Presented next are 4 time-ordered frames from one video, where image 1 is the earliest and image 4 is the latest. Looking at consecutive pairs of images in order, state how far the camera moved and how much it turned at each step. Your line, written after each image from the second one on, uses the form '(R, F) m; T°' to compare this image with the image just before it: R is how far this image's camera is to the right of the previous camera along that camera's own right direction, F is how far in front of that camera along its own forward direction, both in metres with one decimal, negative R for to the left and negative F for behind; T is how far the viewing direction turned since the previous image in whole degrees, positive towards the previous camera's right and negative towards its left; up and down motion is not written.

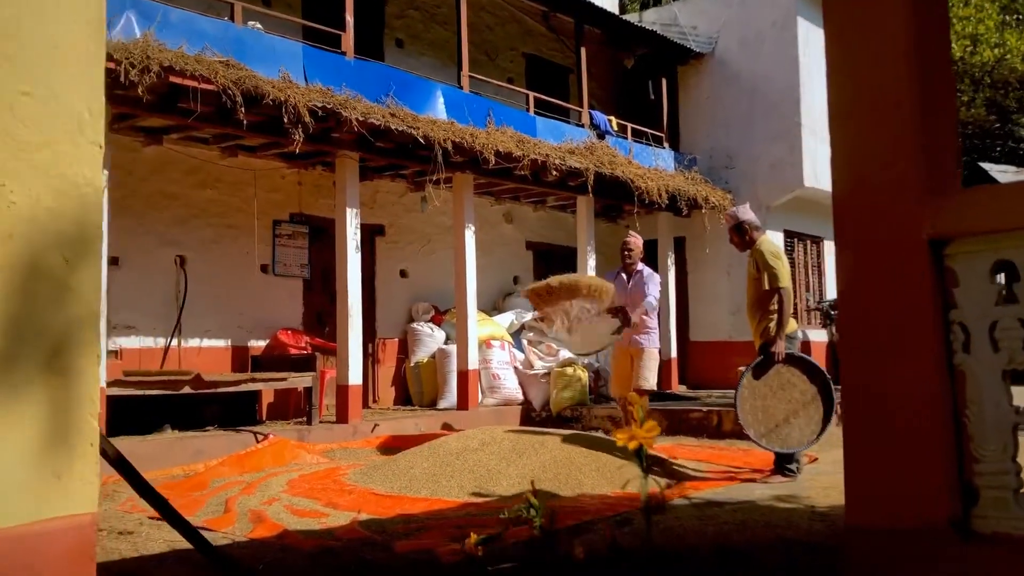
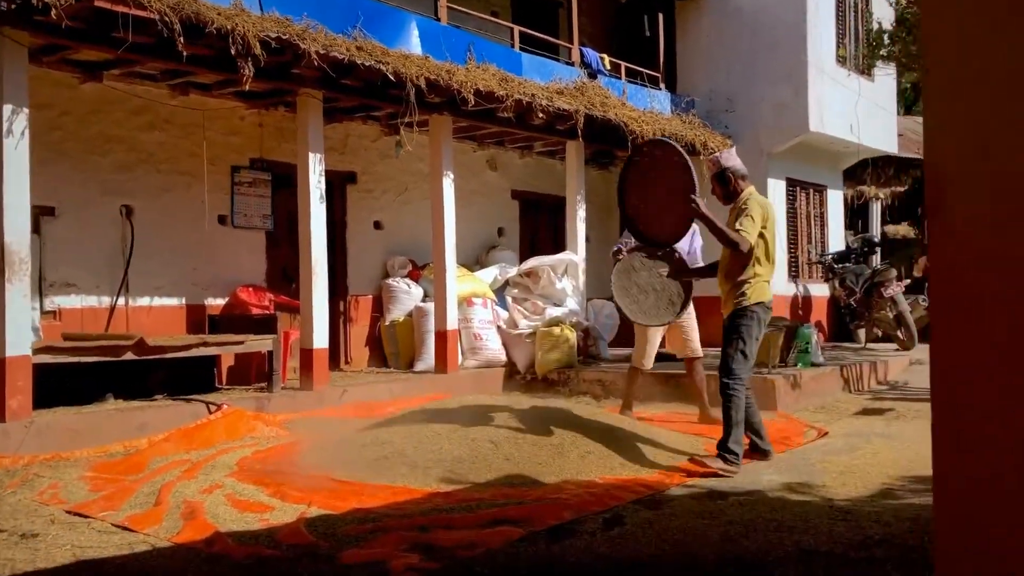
(+0.1, +0.7) m; +1°
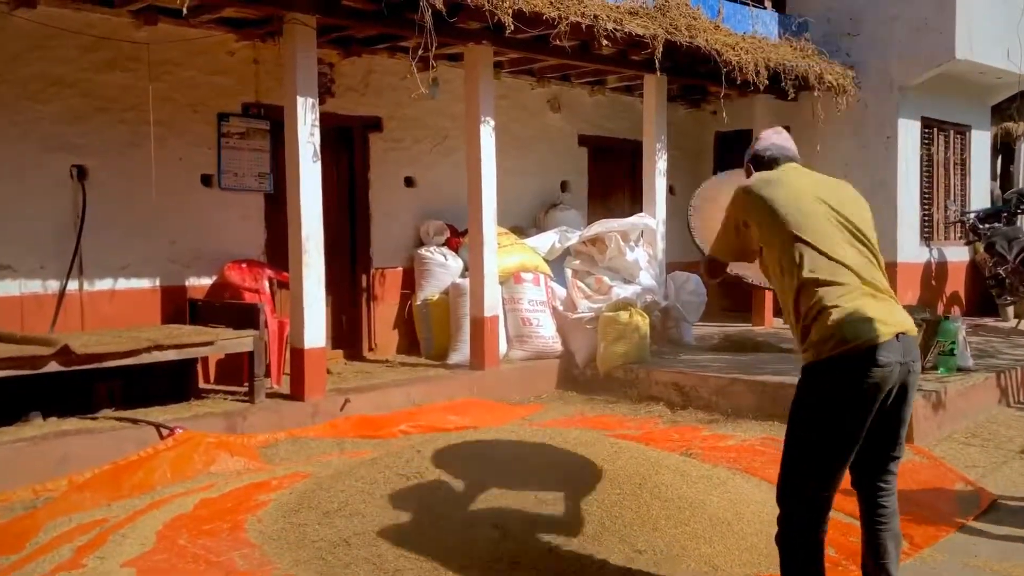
(+0.3, +1.7) m; -6°
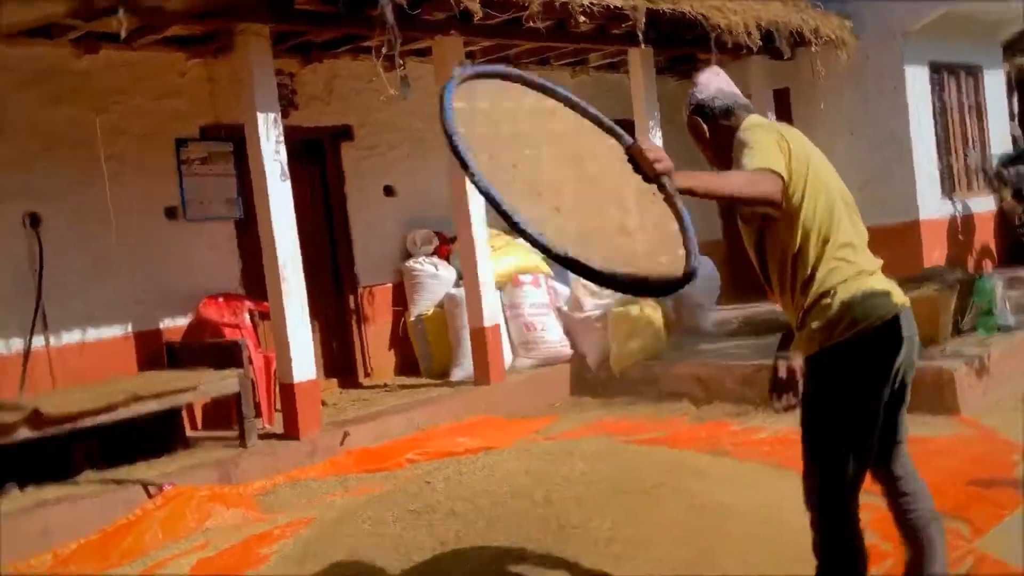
(+0.1, +0.5) m; -1°
